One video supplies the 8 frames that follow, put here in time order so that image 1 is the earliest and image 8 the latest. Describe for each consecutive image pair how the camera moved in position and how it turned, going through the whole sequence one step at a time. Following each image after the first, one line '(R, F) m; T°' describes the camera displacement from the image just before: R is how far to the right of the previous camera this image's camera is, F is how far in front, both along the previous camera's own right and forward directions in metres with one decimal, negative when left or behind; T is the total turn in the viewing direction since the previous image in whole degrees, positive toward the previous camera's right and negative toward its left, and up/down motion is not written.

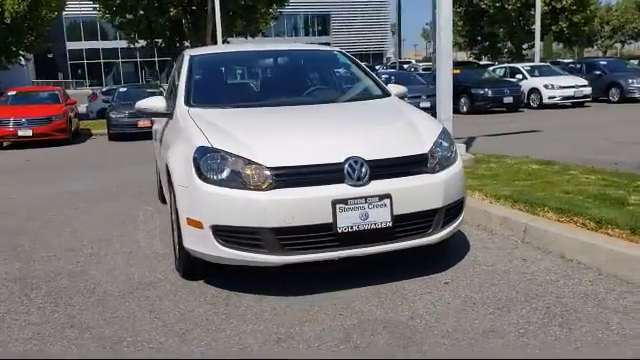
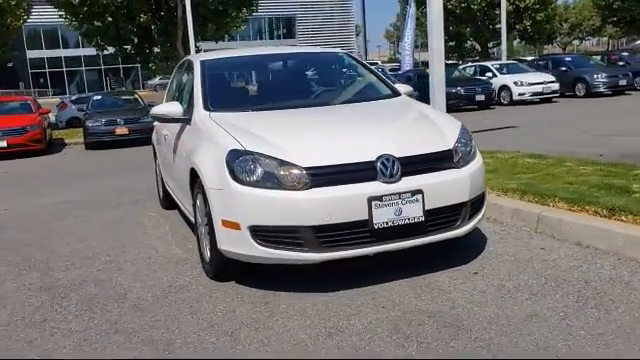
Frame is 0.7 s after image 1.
(-0.5, -0.1) m; +3°
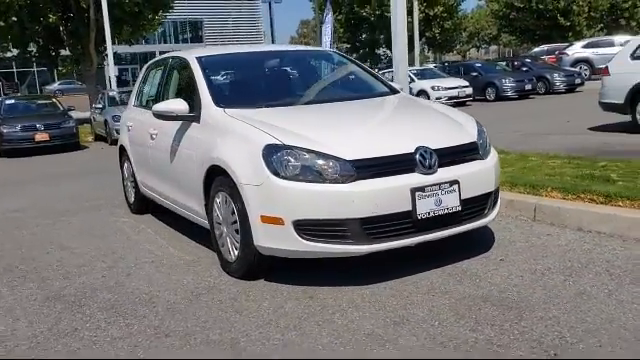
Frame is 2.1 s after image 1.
(-1.0, +0.1) m; +9°
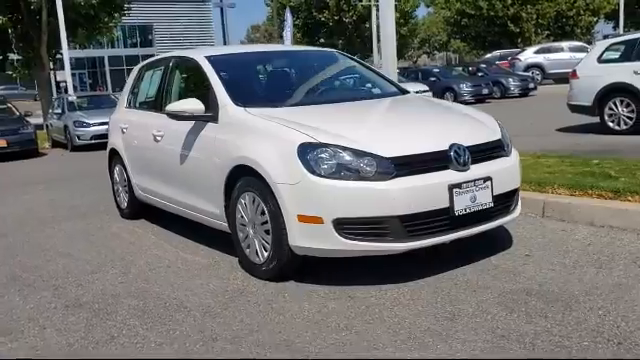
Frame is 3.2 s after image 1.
(-0.7, +0.1) m; +5°
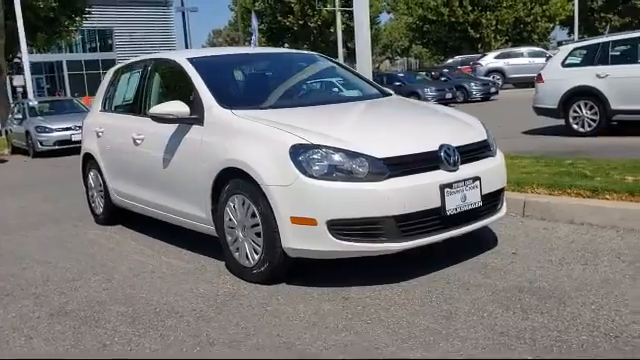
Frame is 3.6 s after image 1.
(-0.2, 0.0) m; +4°
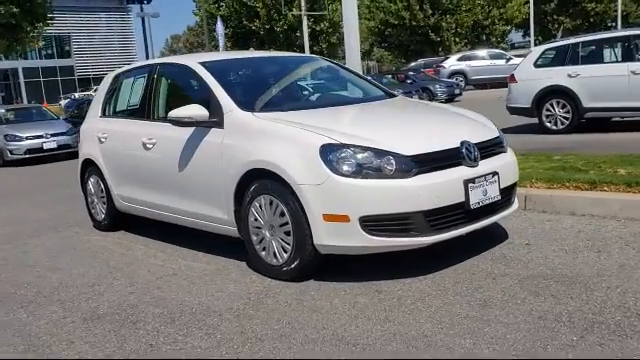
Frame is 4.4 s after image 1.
(-0.5, -0.1) m; +4°
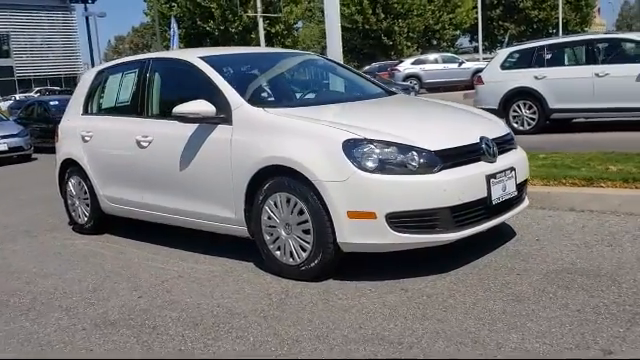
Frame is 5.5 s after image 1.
(-0.6, +0.2) m; +5°
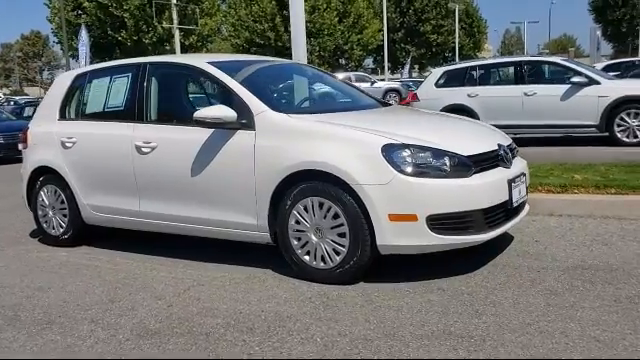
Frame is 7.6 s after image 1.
(-1.1, 0.0) m; +10°
